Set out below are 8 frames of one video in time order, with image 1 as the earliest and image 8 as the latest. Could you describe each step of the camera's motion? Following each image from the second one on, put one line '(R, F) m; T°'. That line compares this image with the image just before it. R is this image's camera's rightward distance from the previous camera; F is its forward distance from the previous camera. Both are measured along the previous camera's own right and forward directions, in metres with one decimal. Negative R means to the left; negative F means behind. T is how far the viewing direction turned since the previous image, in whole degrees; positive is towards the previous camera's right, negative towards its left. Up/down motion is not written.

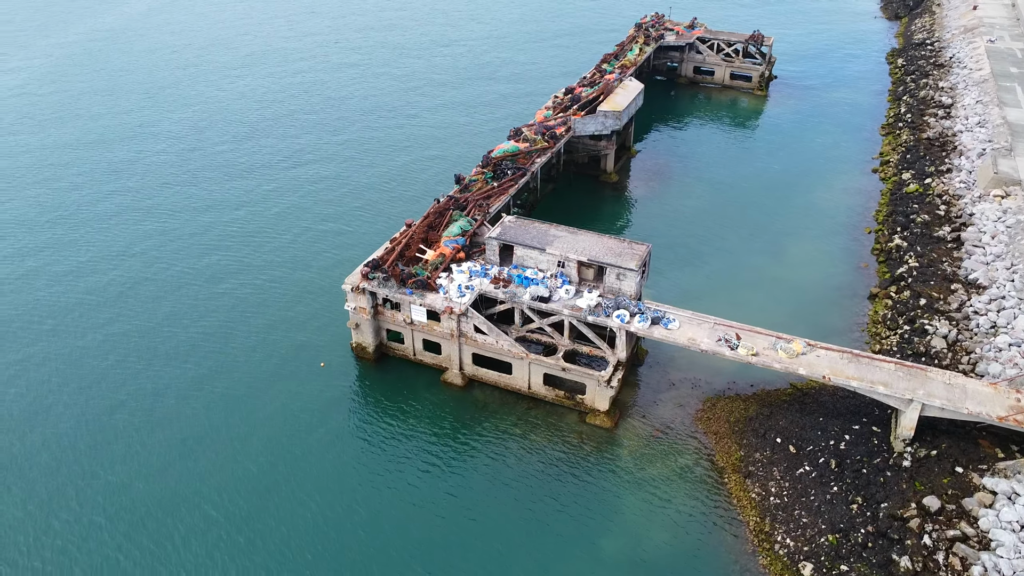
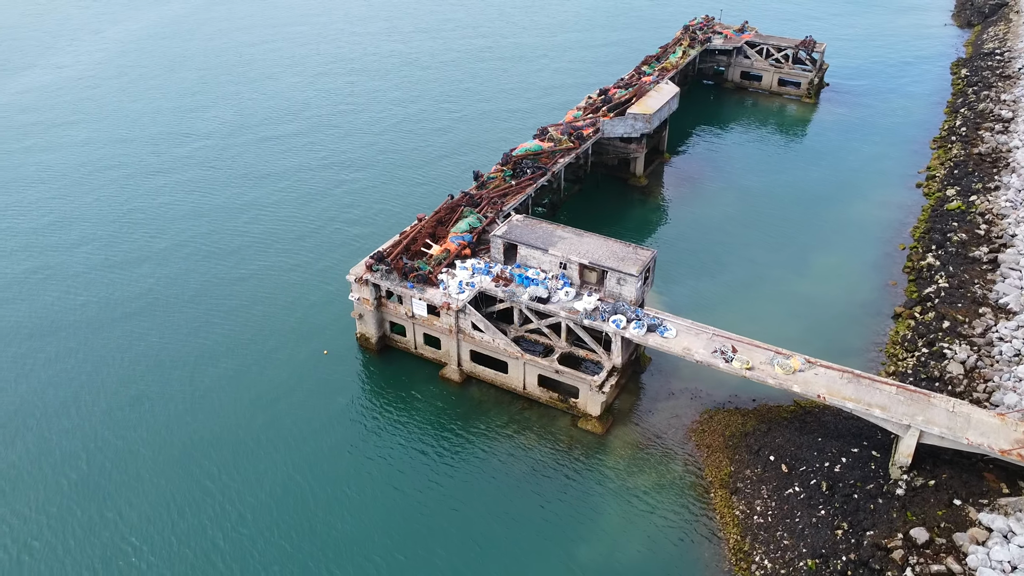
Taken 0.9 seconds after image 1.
(+3.3, +0.2) m; -5°
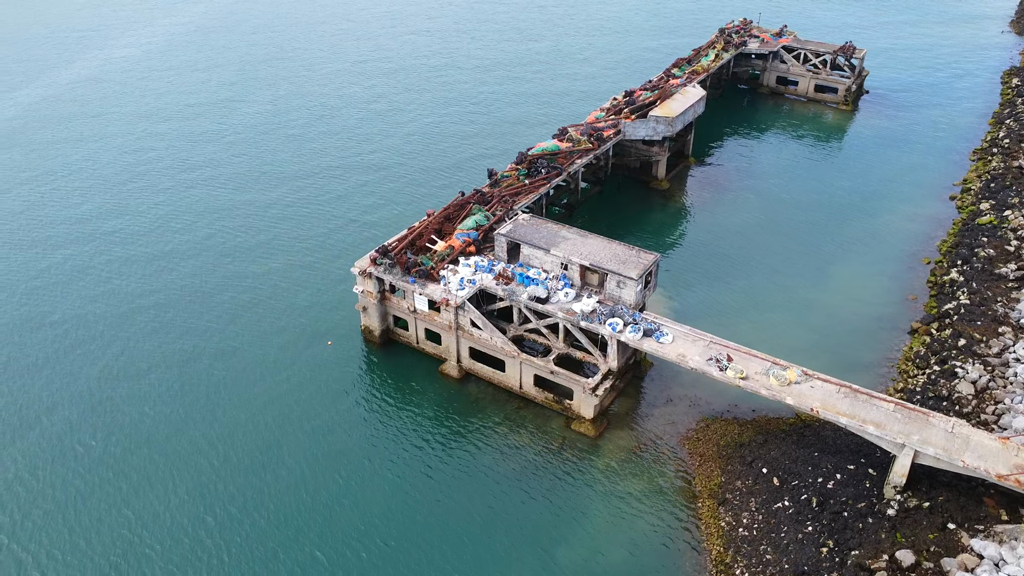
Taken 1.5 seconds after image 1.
(+2.4, 0.0) m; -3°
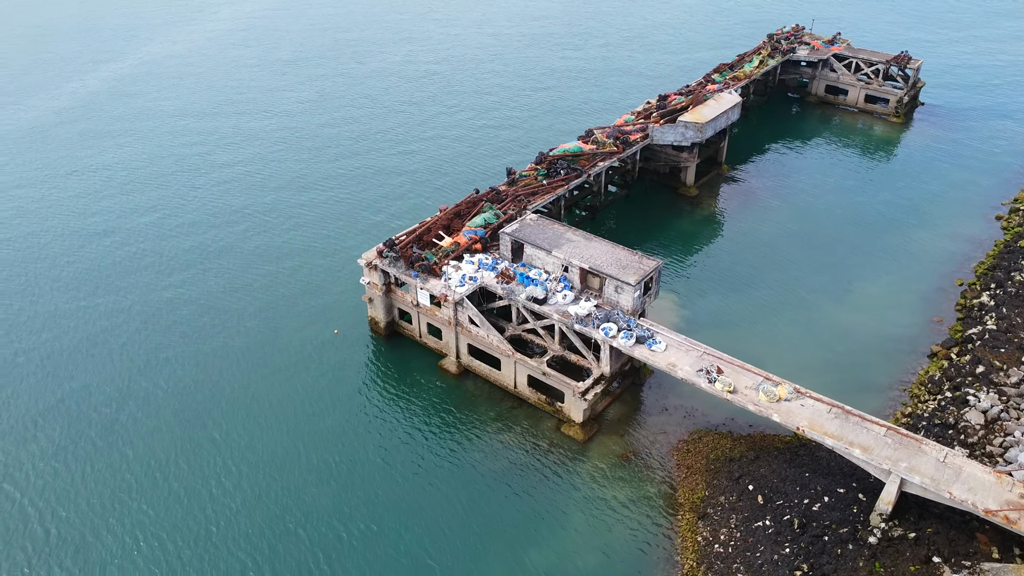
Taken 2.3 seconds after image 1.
(+3.3, 0.0) m; -5°
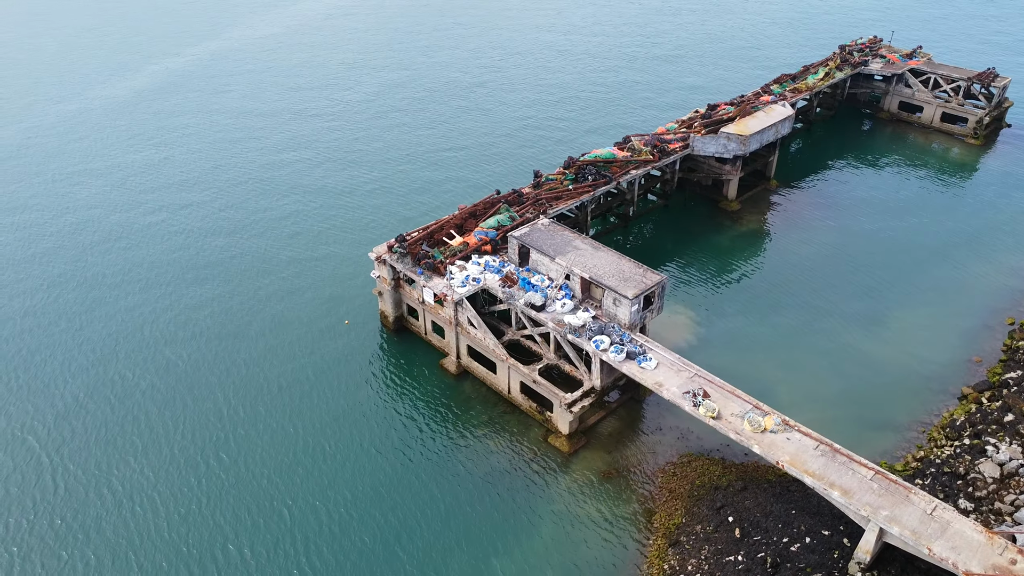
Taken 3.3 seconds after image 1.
(+4.5, +0.6) m; -6°
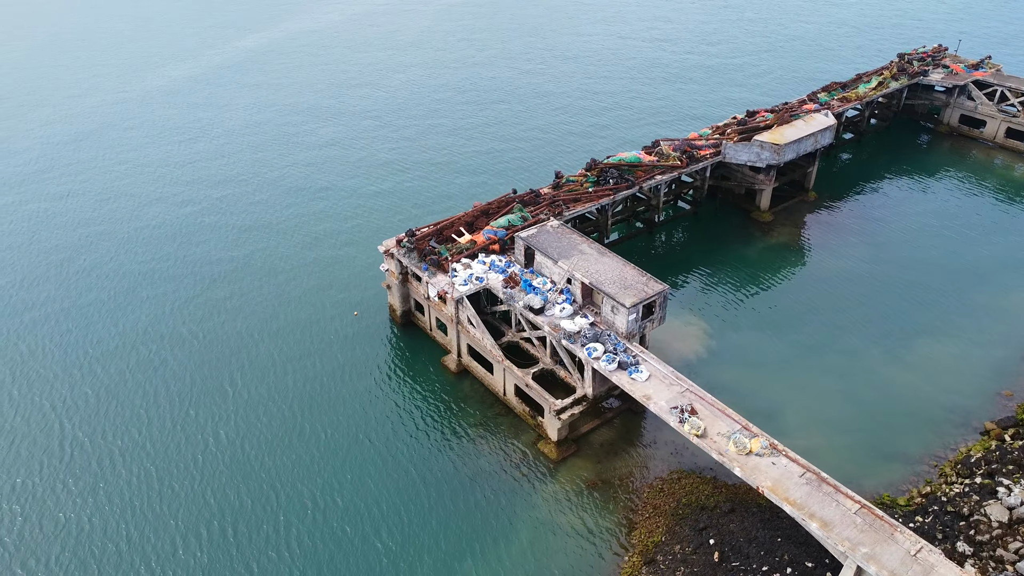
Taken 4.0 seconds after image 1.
(+3.3, +0.6) m; -5°
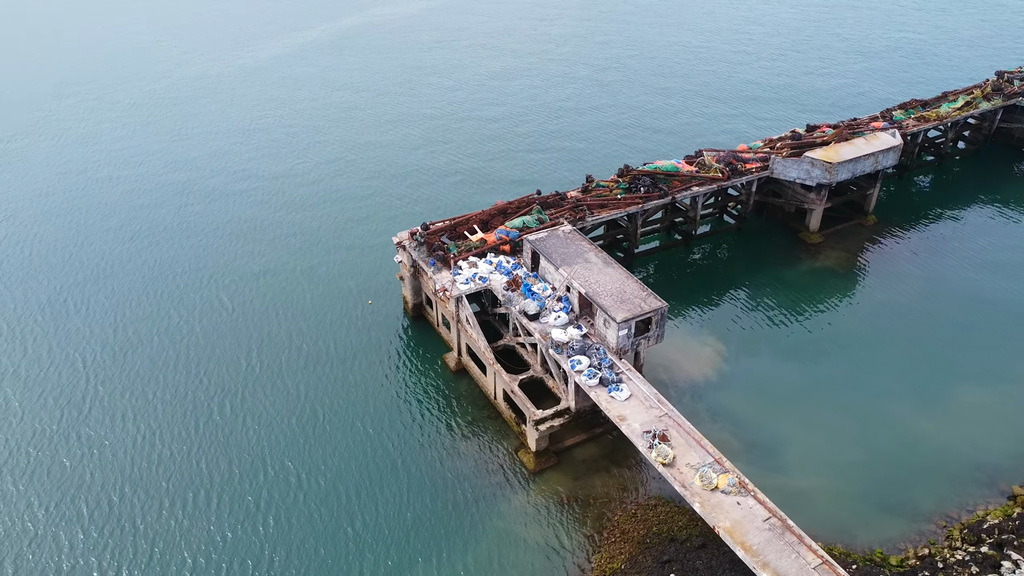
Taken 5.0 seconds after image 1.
(+5.0, +1.0) m; -7°
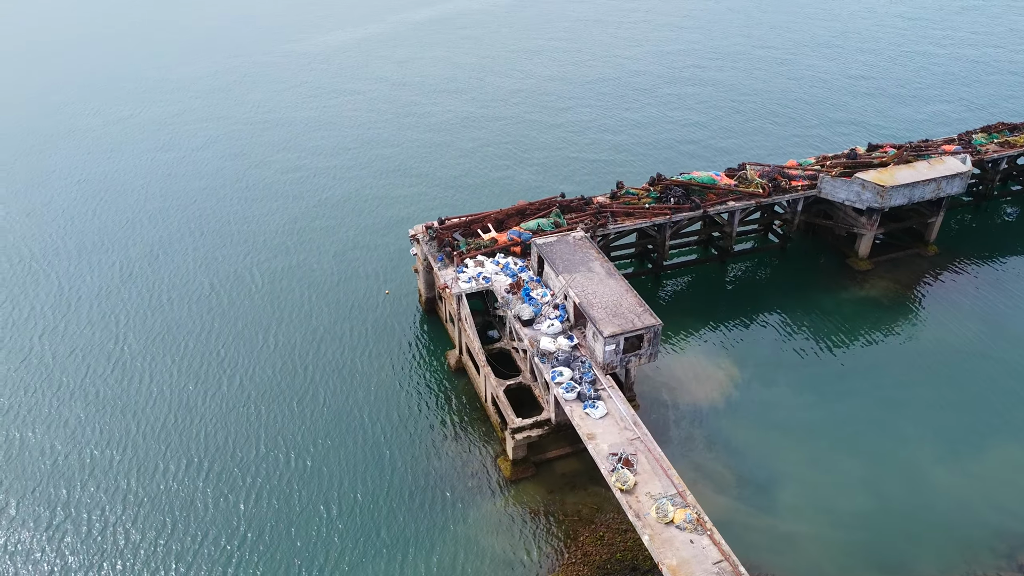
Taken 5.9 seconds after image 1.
(+4.8, +1.1) m; -7°
